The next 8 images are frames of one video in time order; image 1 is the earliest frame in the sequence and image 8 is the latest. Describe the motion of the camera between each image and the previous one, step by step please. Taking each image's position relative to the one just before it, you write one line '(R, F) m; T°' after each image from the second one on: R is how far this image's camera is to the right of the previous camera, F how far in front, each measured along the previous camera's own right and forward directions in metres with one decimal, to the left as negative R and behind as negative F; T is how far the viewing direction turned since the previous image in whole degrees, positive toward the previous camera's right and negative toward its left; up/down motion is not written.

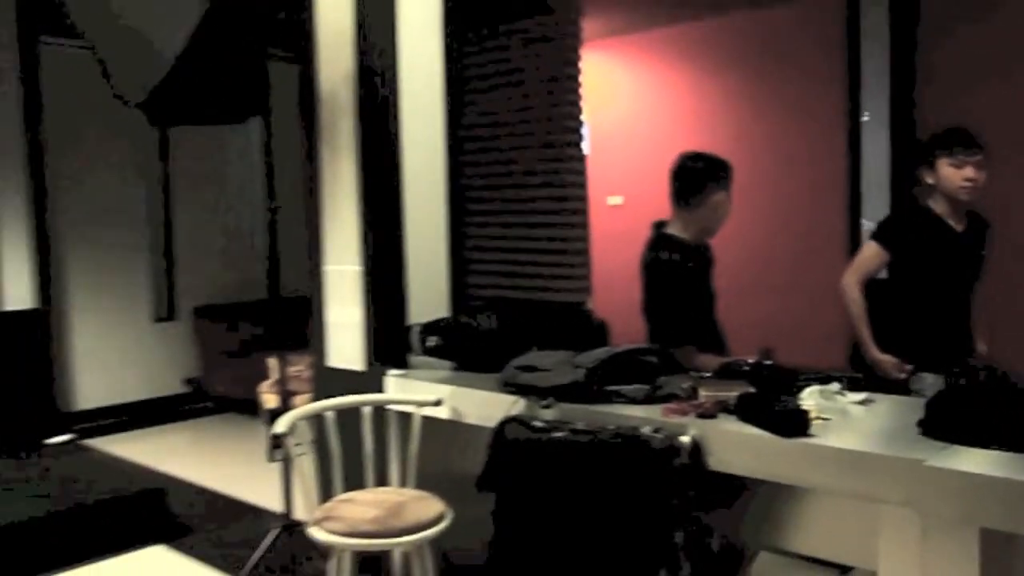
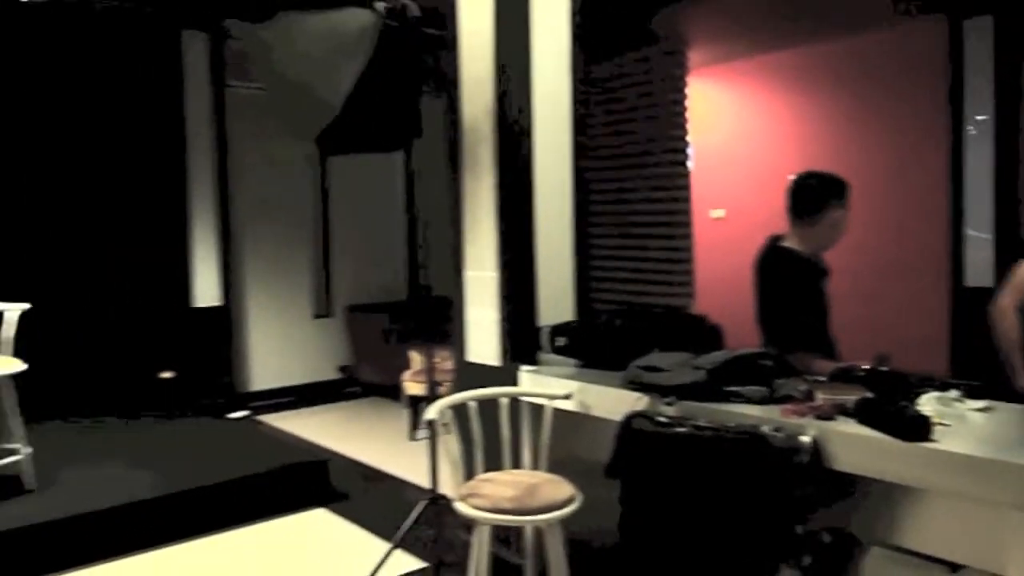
(0.0, -0.2) m; -10°
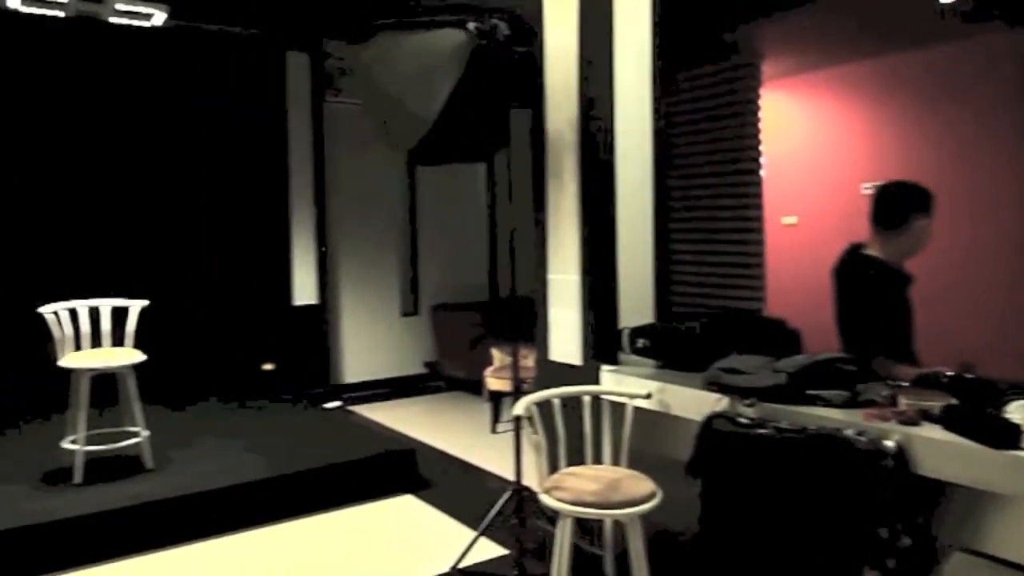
(0.0, -0.1) m; -6°
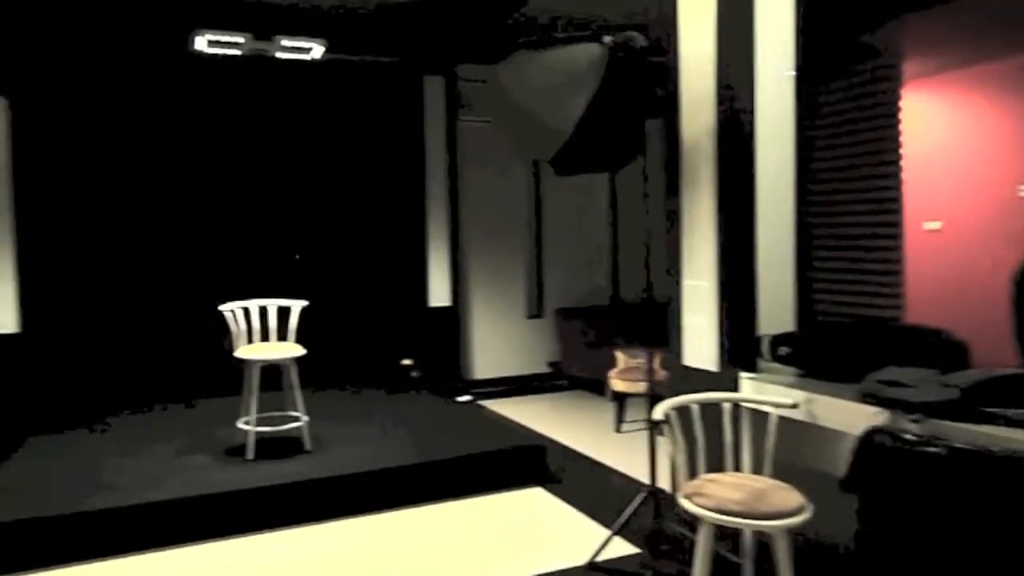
(-0.1, -0.1) m; -9°
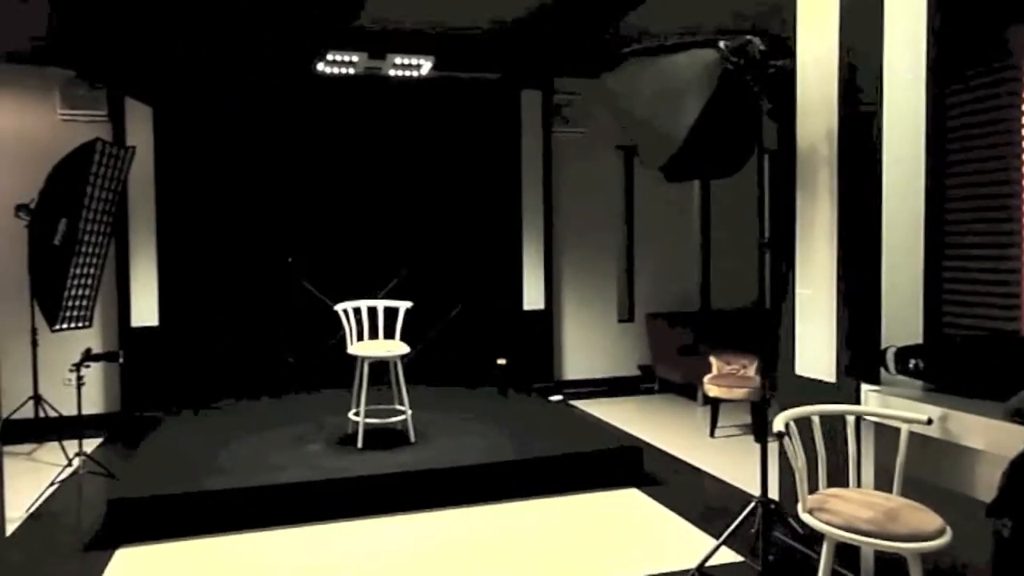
(-0.2, 0.0) m; -6°
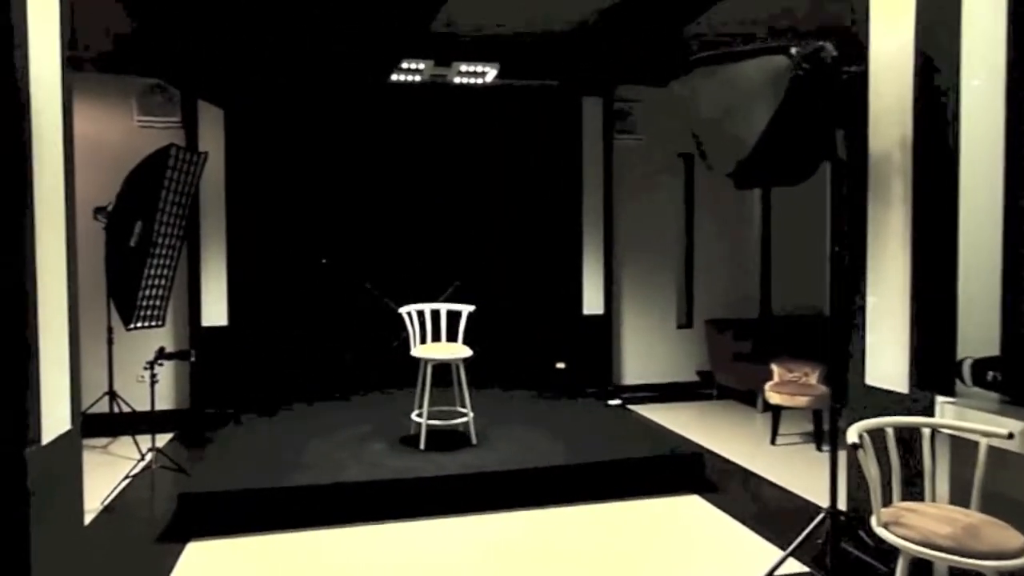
(-0.1, -0.1) m; -4°
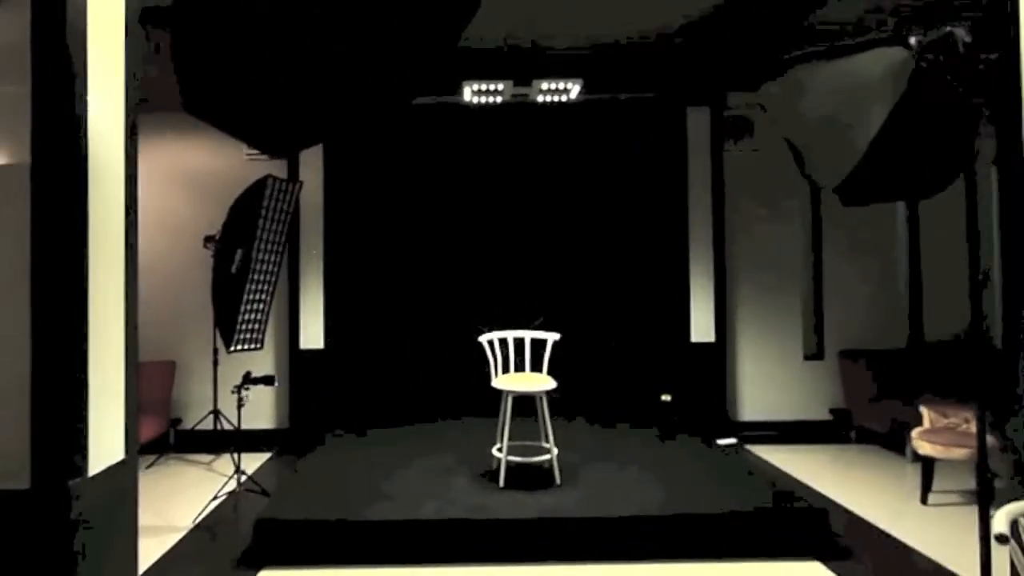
(+0.3, +0.3) m; -12°
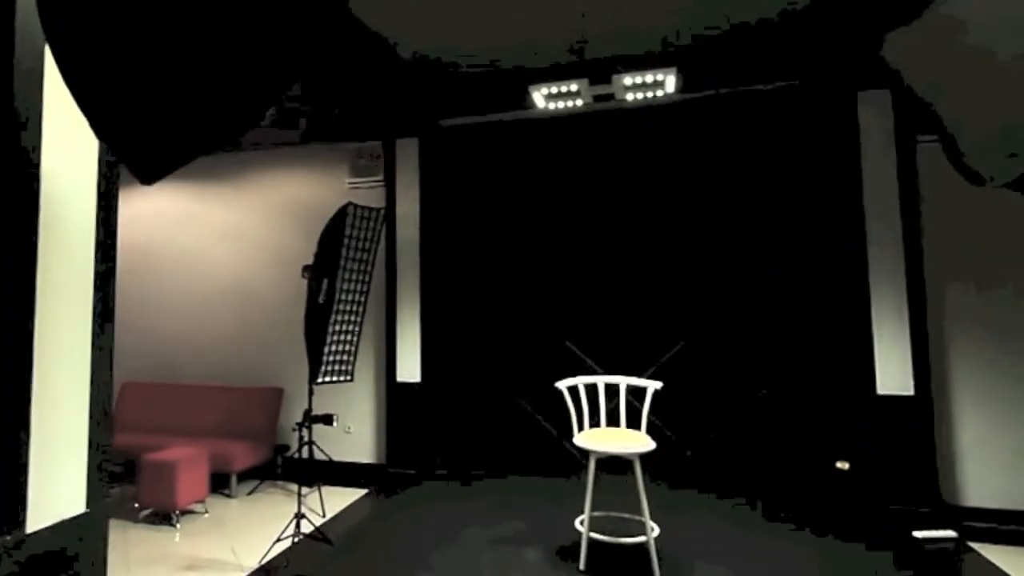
(+0.6, +0.7) m; -19°
